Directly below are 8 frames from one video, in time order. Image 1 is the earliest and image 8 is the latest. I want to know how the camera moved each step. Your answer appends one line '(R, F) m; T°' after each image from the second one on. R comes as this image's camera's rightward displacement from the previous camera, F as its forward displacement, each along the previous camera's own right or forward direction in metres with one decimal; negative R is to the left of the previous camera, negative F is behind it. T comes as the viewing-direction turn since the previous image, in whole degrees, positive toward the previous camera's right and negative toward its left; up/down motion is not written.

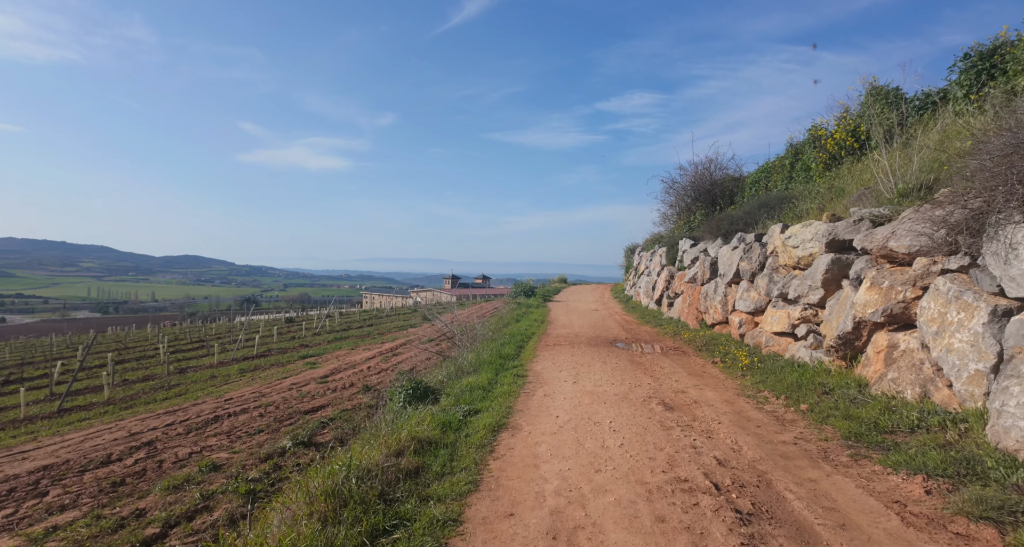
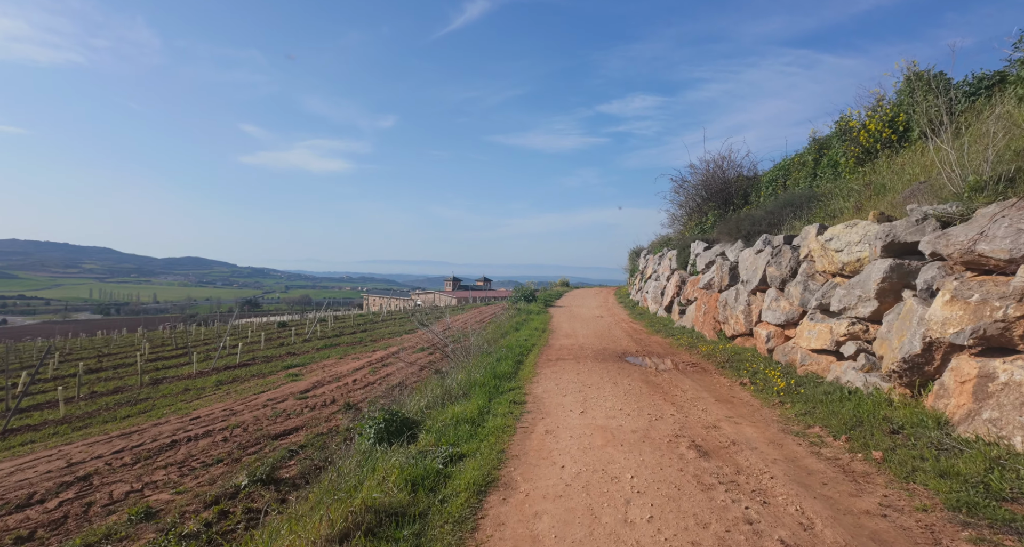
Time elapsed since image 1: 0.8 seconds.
(+0.1, +1.2) m; 0°
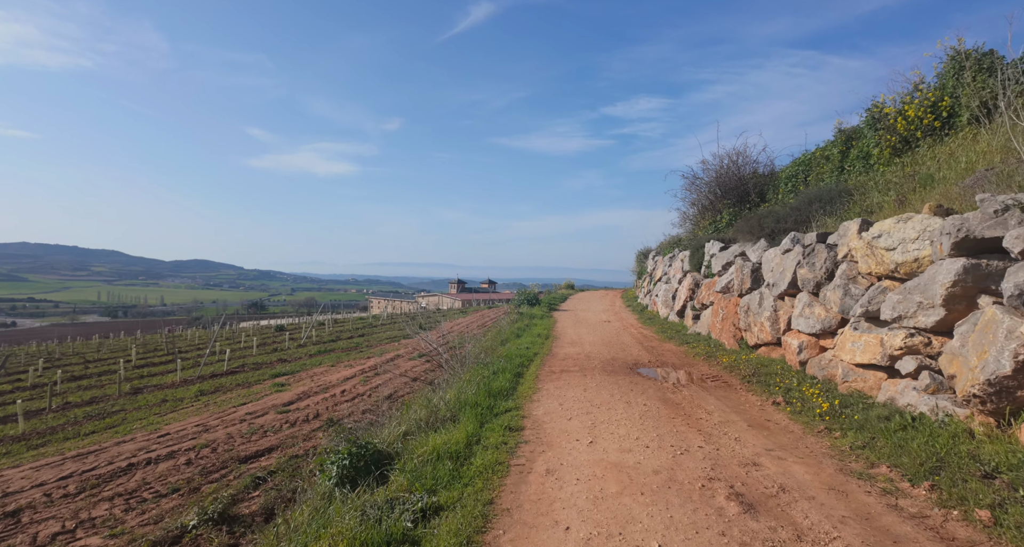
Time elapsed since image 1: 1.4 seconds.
(+0.1, +1.1) m; -1°
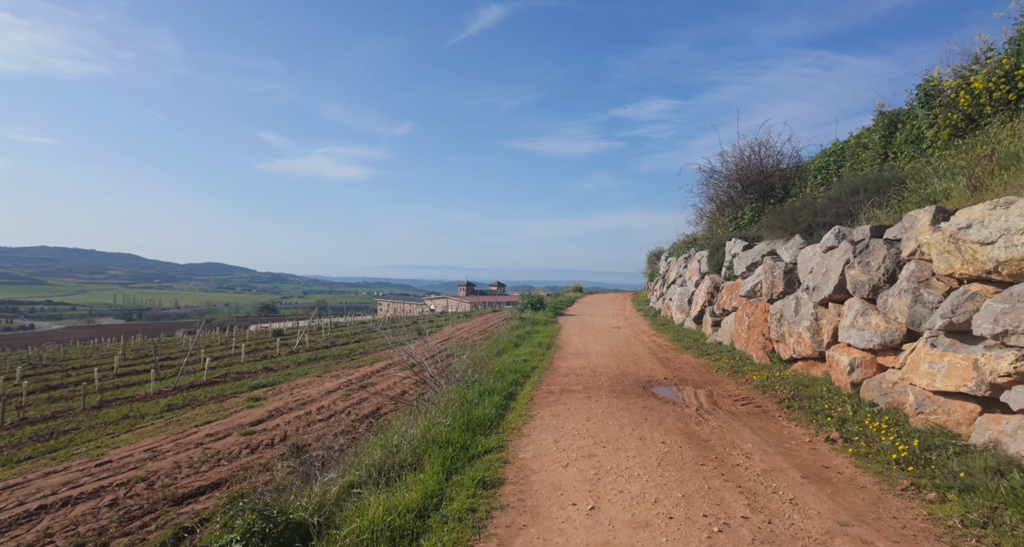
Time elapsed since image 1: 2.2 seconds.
(+0.3, +1.4) m; -1°
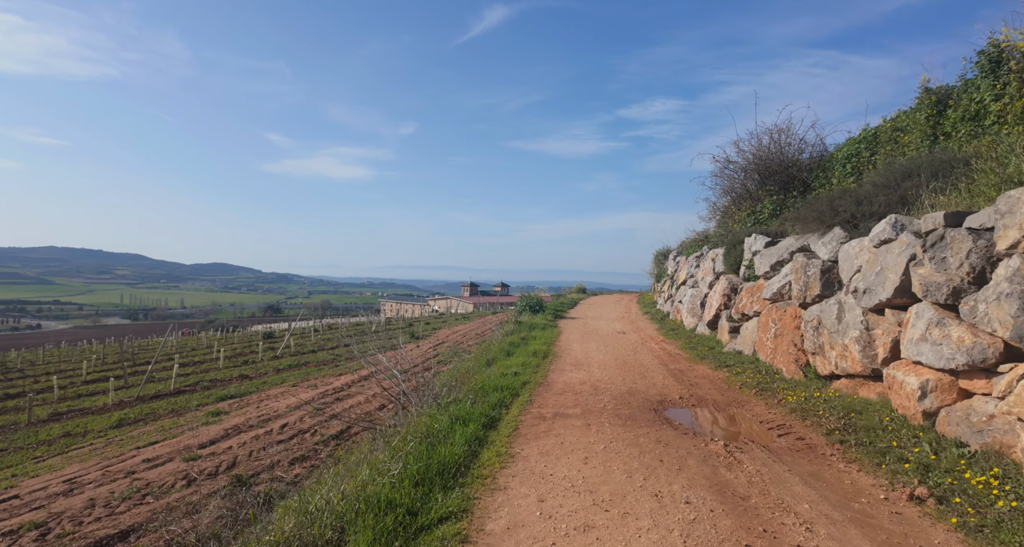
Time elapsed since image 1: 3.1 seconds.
(+0.3, +1.5) m; 0°
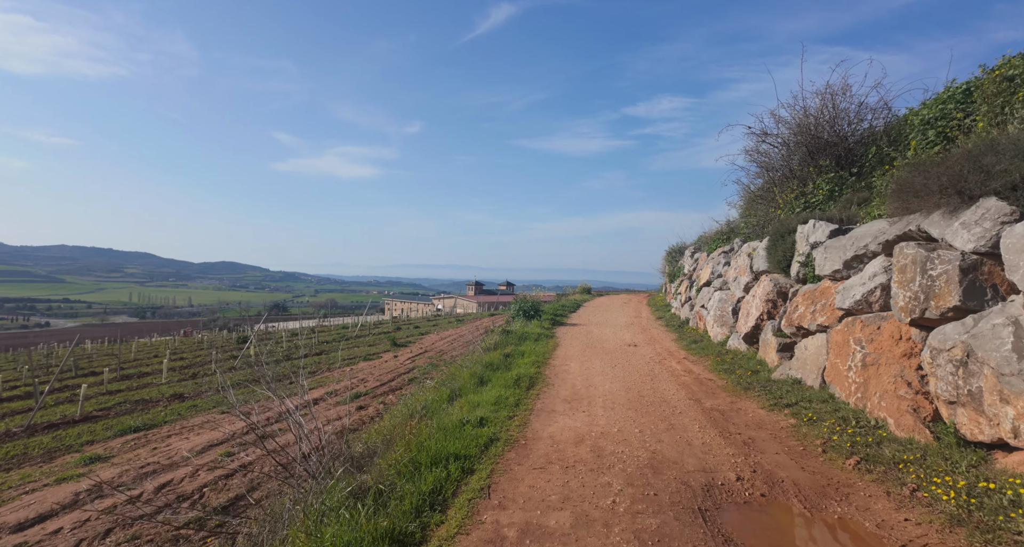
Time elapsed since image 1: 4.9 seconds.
(+0.5, +3.0) m; -1°
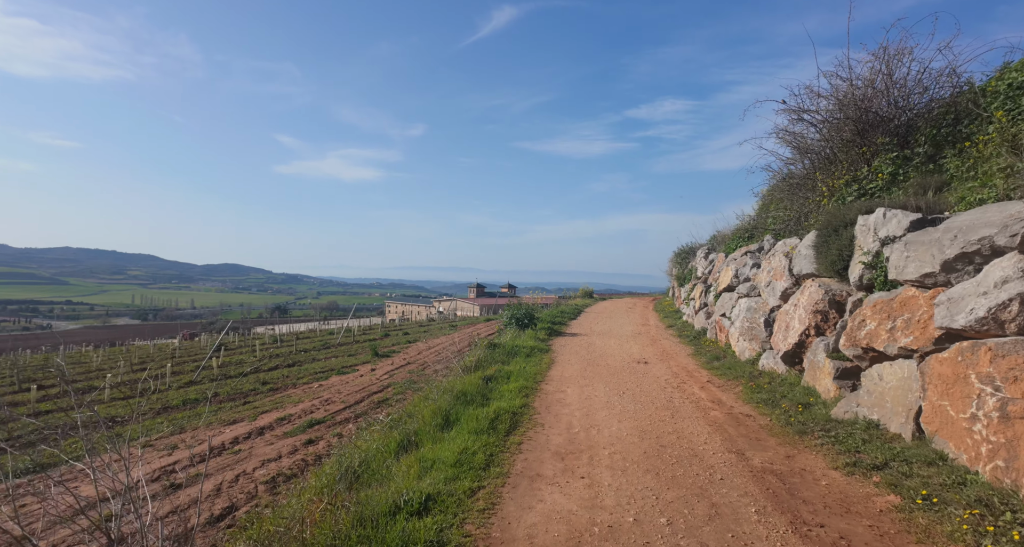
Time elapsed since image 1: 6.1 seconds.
(+0.3, +2.2) m; 0°
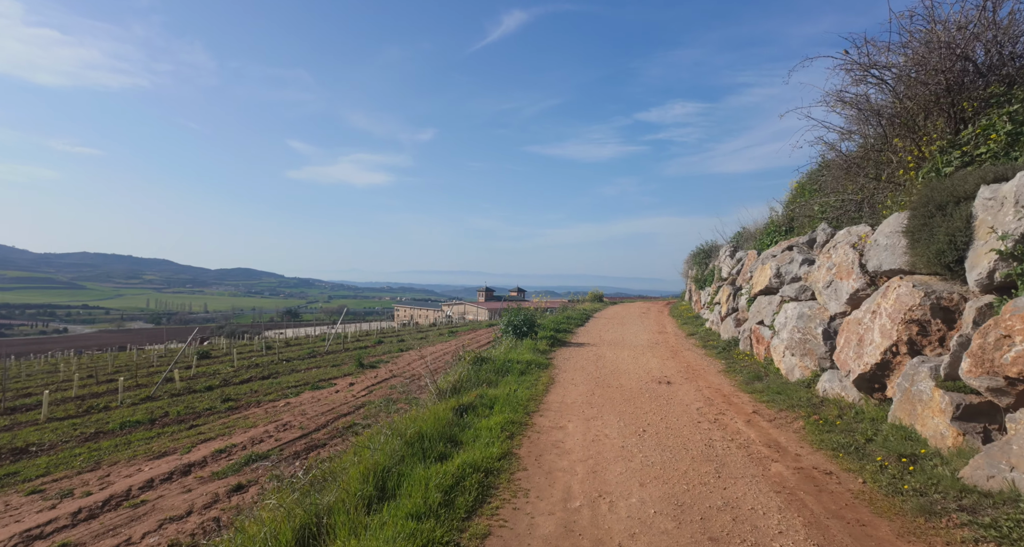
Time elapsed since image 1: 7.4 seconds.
(+0.3, +2.2) m; -1°
